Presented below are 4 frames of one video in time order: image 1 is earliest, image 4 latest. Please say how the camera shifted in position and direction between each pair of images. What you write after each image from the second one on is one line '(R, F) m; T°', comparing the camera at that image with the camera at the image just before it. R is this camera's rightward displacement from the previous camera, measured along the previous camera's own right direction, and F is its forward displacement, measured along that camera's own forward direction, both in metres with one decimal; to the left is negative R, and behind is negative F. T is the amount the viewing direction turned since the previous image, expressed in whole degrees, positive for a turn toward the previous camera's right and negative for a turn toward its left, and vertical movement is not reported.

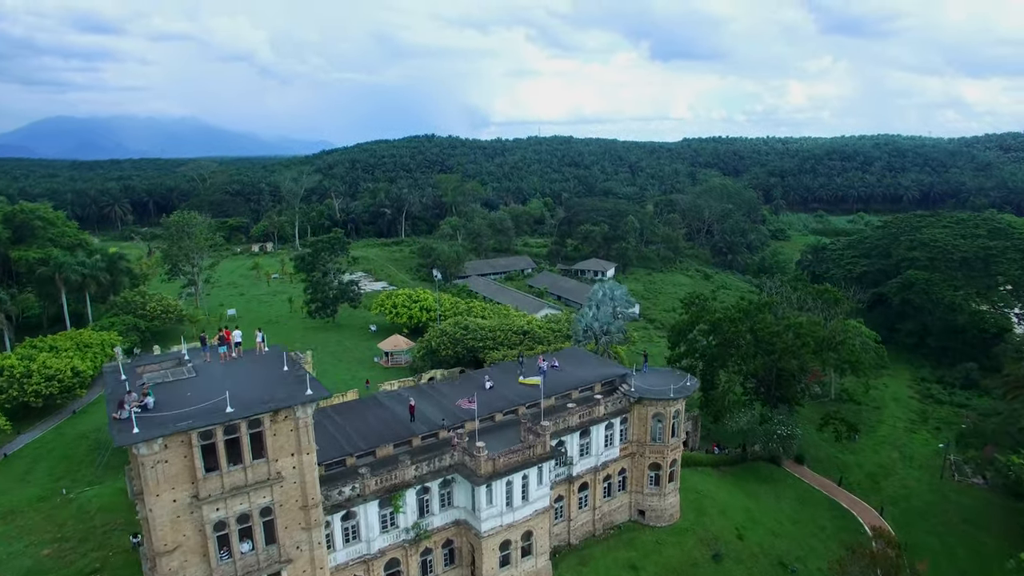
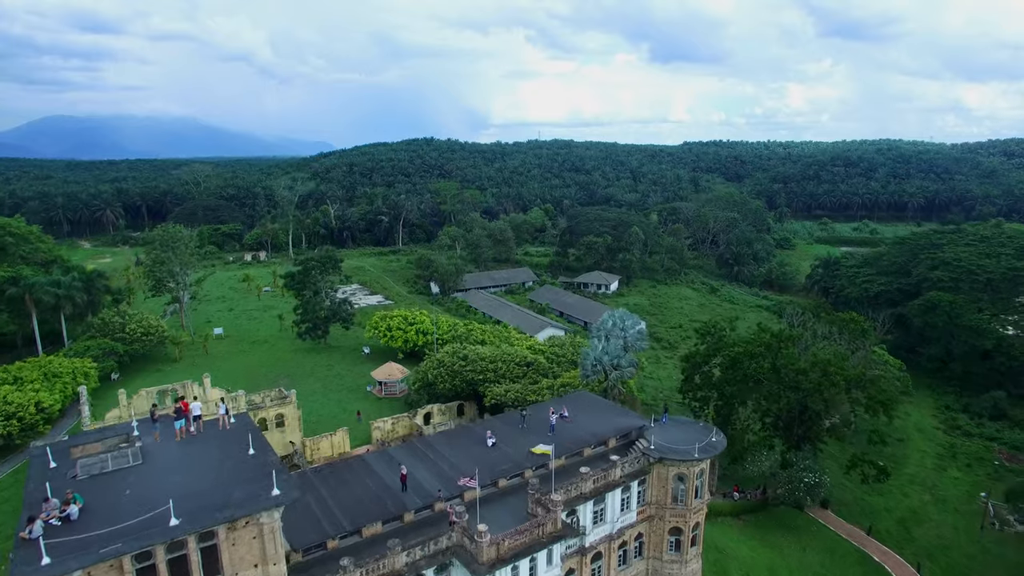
(-0.2, +2.0) m; 0°
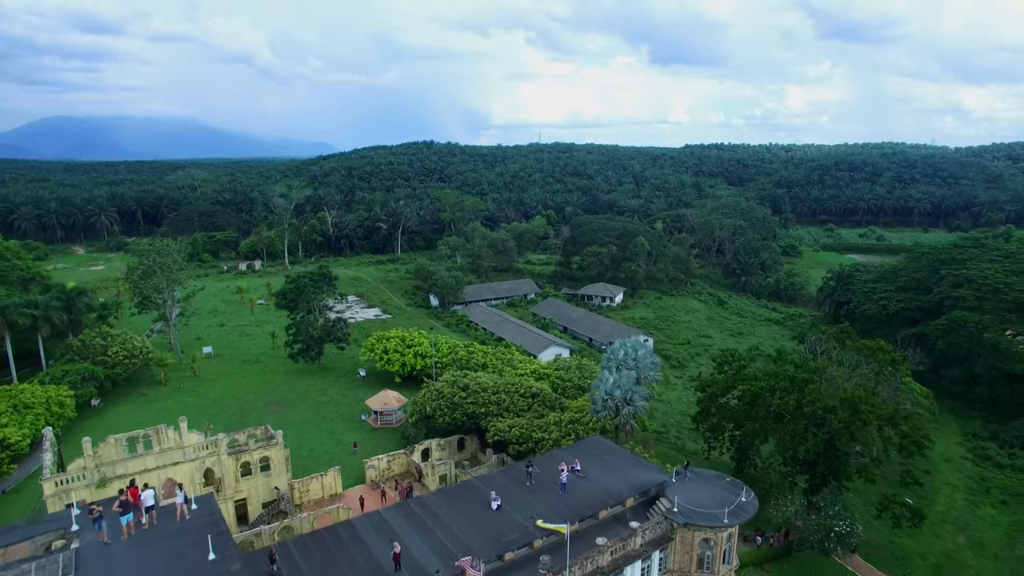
(-0.2, +1.7) m; 0°
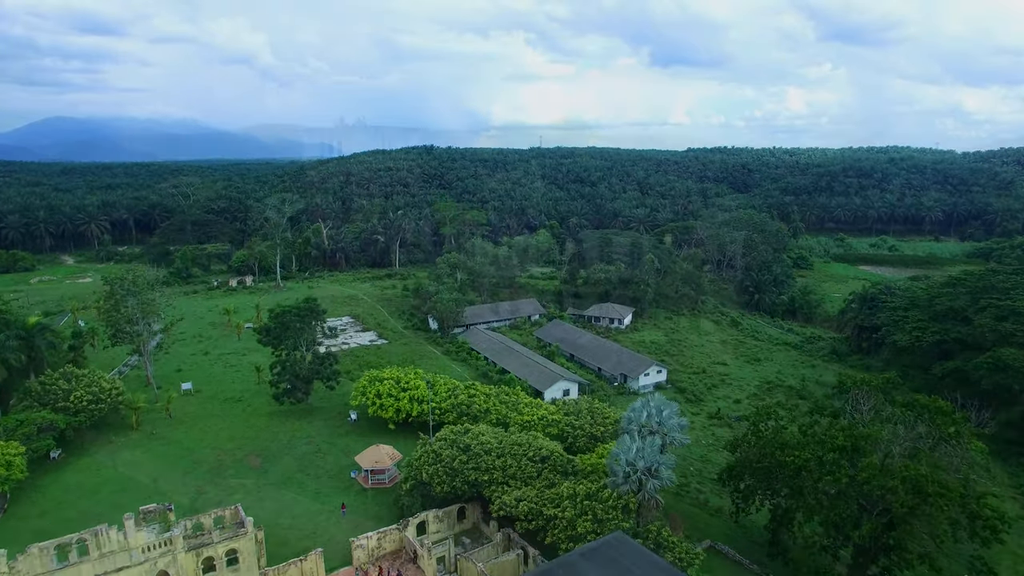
(-0.2, +2.9) m; 0°
